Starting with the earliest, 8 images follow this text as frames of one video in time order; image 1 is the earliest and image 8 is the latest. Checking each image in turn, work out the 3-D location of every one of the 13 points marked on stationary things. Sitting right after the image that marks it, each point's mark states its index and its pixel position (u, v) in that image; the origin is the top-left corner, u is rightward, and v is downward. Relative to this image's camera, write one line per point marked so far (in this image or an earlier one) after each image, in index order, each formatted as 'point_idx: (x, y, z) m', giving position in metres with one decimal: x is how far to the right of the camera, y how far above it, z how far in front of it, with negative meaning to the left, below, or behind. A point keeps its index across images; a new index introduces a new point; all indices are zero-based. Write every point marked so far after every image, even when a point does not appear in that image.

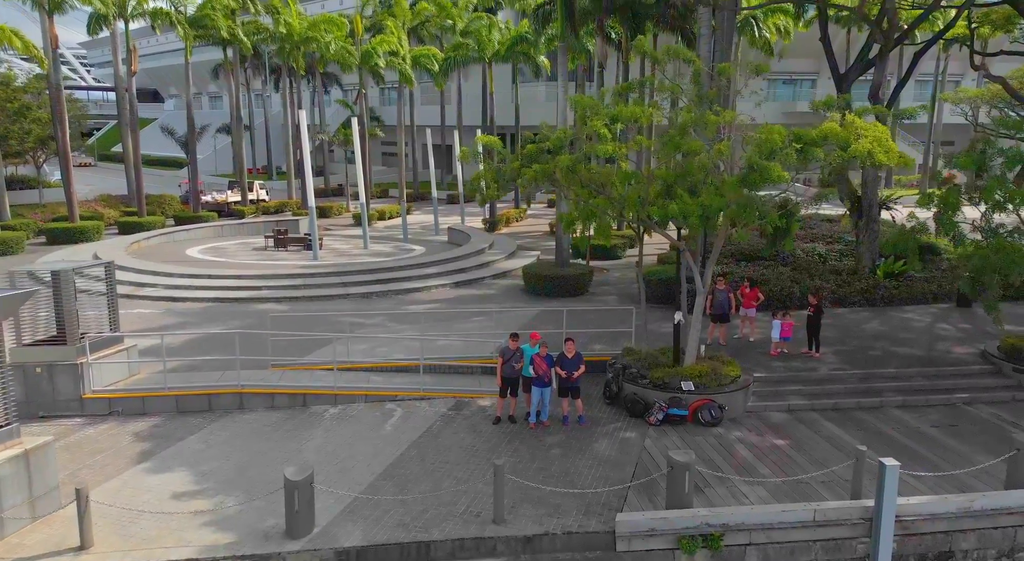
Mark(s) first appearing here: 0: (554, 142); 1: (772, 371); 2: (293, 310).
0: (+0.6, +2.0, +11.5) m
1: (+4.8, -1.7, +13.7) m
2: (-5.2, -0.7, +17.9) m
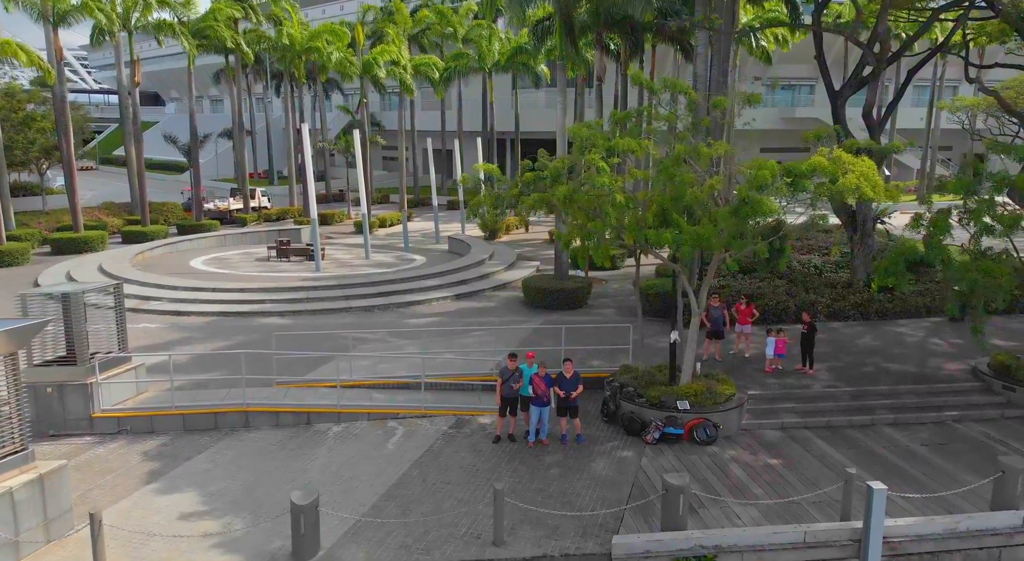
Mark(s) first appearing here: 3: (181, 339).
0: (+0.6, +1.6, +11.8) m
1: (+4.8, -2.0, +13.9) m
2: (-5.2, -1.1, +18.2) m
3: (-7.6, -1.4, +17.0) m
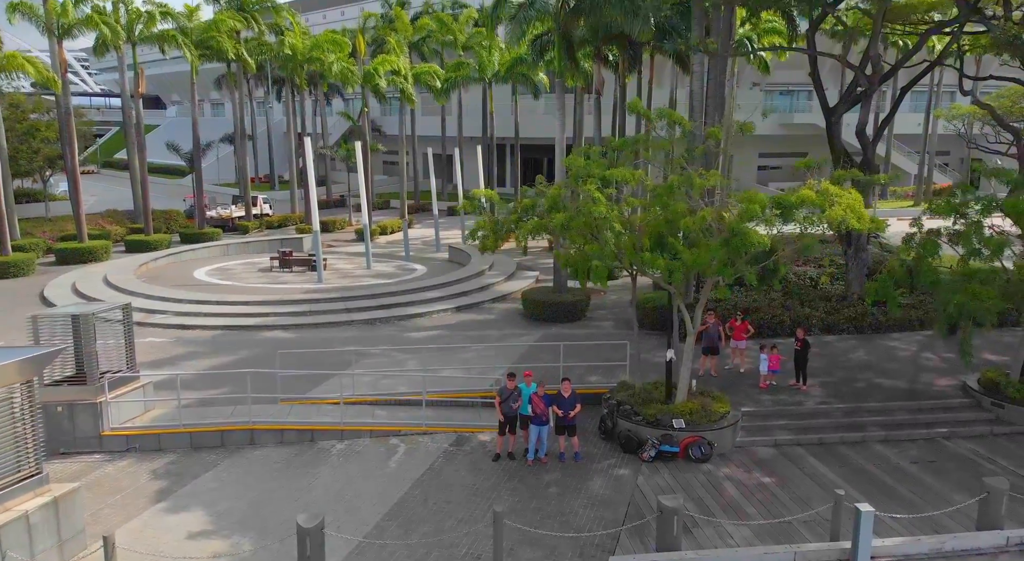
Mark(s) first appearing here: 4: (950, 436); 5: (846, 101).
0: (+0.6, +1.3, +12.1) m
1: (+4.7, -2.4, +14.2) m
2: (-5.2, -1.5, +18.5) m
3: (-7.6, -1.7, +17.3) m
4: (+8.0, -2.9, +13.7) m
5: (+8.6, +4.6, +19.2) m
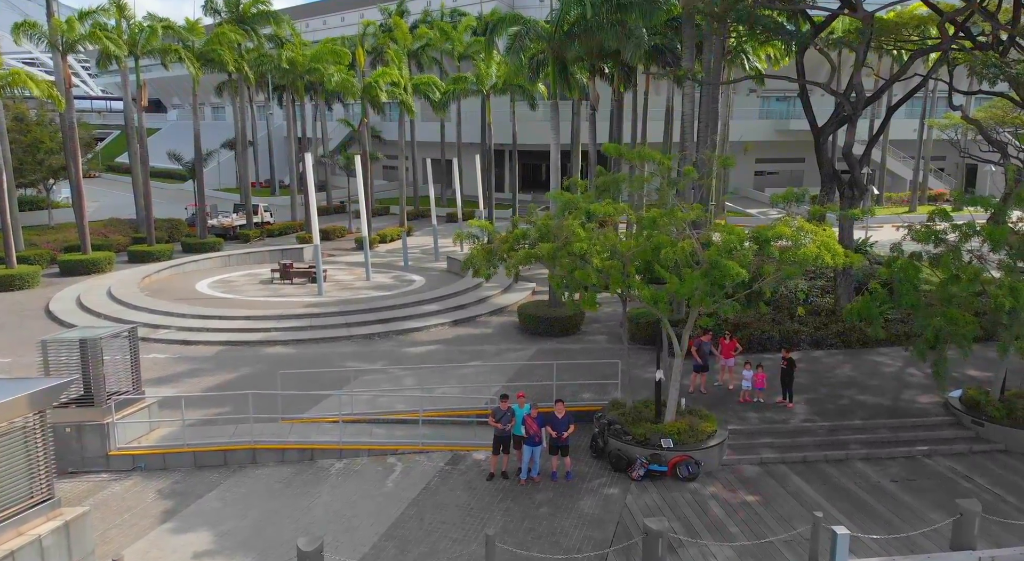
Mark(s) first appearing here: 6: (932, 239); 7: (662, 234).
0: (+0.5, +0.8, +12.5) m
1: (+4.6, -2.8, +14.7) m
2: (-5.4, -1.9, +18.9) m
3: (-7.7, -2.2, +17.8) m
4: (+7.9, -3.3, +14.1) m
5: (+8.5, +4.2, +19.6) m
6: (+8.0, +0.8, +14.2) m
7: (+2.3, +0.7, +11.5) m
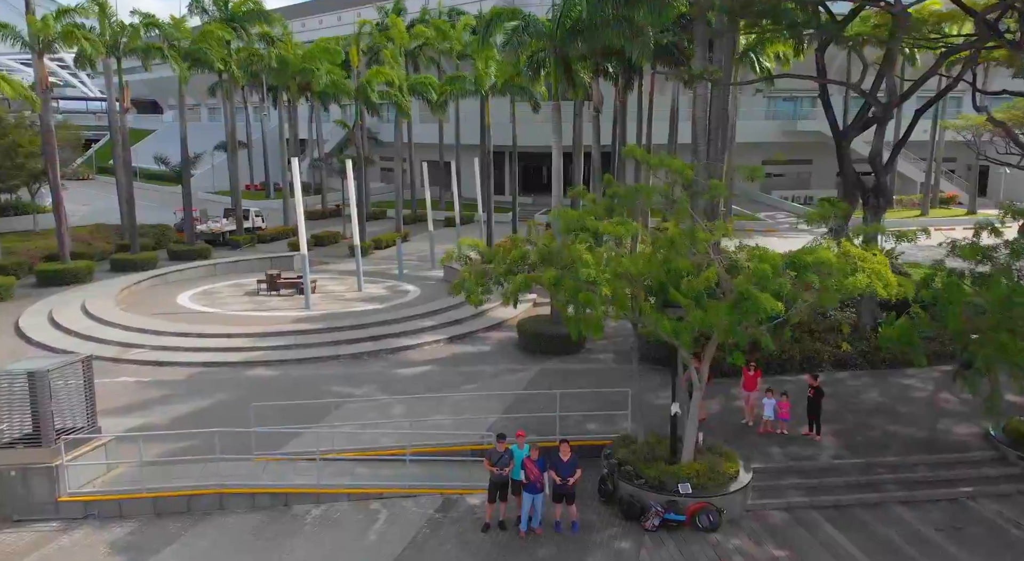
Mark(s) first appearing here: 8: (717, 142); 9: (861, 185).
0: (+0.4, +0.4, +11.1) m
1: (+4.6, -3.2, +13.2) m
2: (-5.4, -2.3, +17.5) m
3: (-7.7, -2.6, +16.3) m
4: (+7.9, -3.7, +12.6) m
5: (+8.4, +3.8, +18.2) m
6: (+8.0, +0.4, +12.8) m
7: (+2.3, +0.3, +10.0) m
8: (+5.2, +3.5, +18.9) m
9: (+8.8, +2.4, +18.9) m
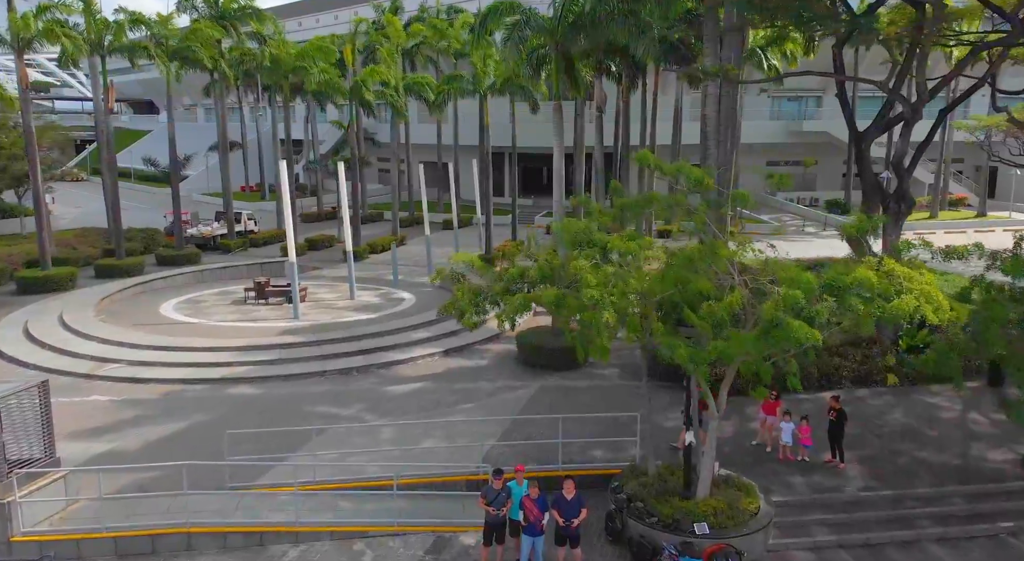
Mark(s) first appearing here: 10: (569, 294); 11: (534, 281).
0: (+0.4, +0.2, +10.0) m
1: (+4.6, -3.4, +12.1) m
2: (-5.4, -2.5, +16.4) m
3: (-7.7, -2.8, +15.2) m
4: (+7.8, -3.9, +11.5) m
5: (+8.4, +3.6, +17.1) m
6: (+7.9, +0.1, +11.7) m
7: (+2.2, 0.0, +8.9) m
8: (+5.2, +3.3, +17.8) m
9: (+8.8, +2.1, +17.8) m
10: (+0.7, -0.1, +9.5) m
11: (+0.3, 0.0, +10.1) m
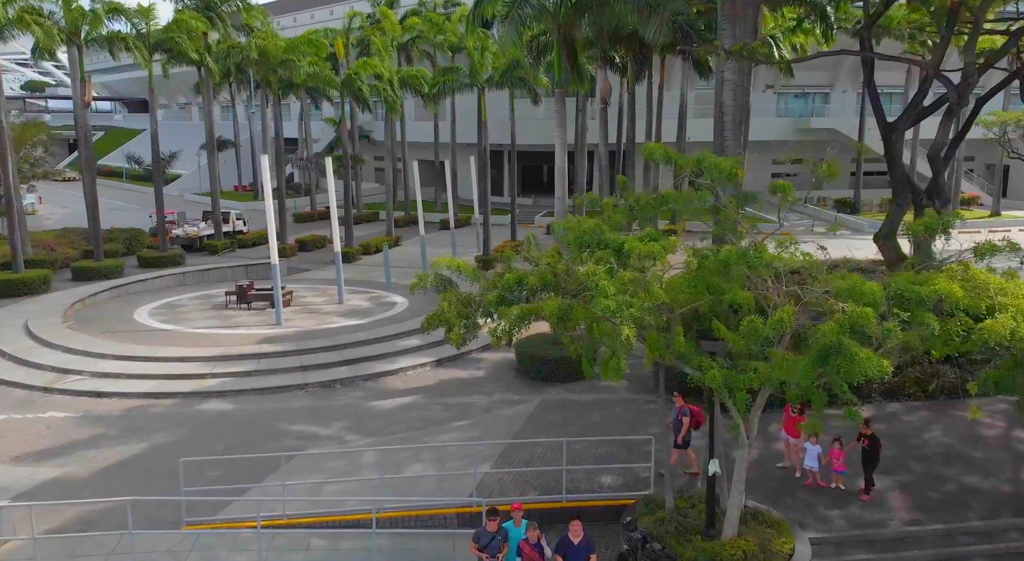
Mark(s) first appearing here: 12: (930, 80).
0: (+0.4, +0.1, +8.5) m
1: (+4.5, -3.5, +10.6) m
2: (-5.5, -2.6, +14.9) m
3: (-7.8, -2.9, +13.7) m
4: (+7.8, -4.0, +10.1) m
5: (+8.4, +3.5, +15.6) m
6: (+7.9, +0.1, +10.2) m
7: (+2.2, 0.0, +7.4) m
8: (+5.1, +3.2, +16.3) m
9: (+8.8, +2.1, +16.3) m
10: (+0.7, -0.2, +8.0) m
11: (+0.3, -0.1, +8.6) m
12: (+9.0, +4.3, +16.1) m
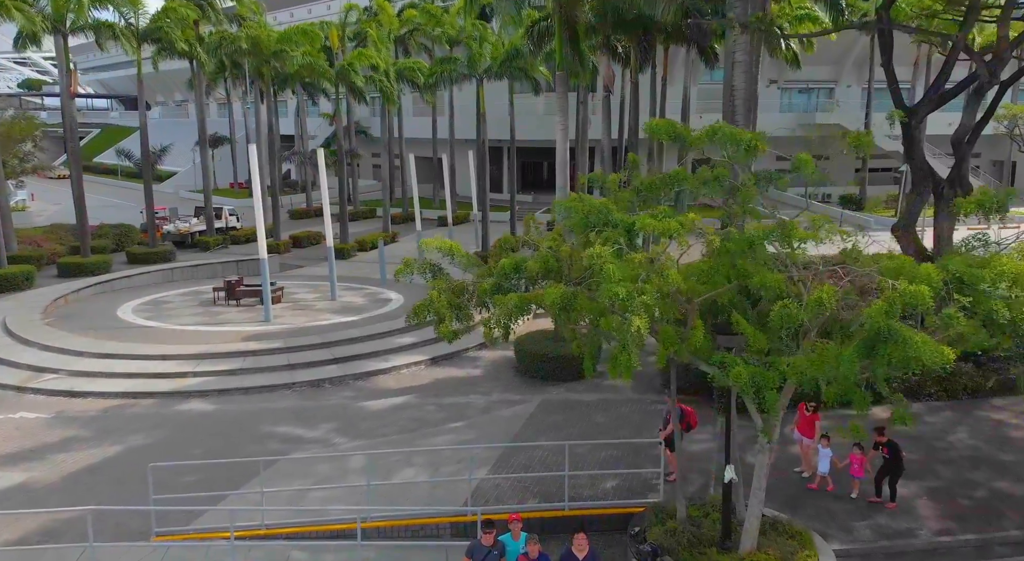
0: (+0.3, +0.2, +7.6) m
1: (+4.5, -3.4, +9.8) m
2: (-5.5, -2.5, +14.1) m
3: (-7.8, -2.8, +12.9) m
4: (+7.8, -3.9, +9.2) m
5: (+8.3, +3.6, +14.8) m
6: (+7.9, +0.2, +9.3) m
7: (+2.2, +0.1, +6.6) m
8: (+5.1, +3.3, +15.5) m
9: (+8.7, +2.2, +15.5) m
10: (+0.7, -0.1, +7.1) m
11: (+0.2, +0.1, +7.8) m
12: (+9.0, +4.5, +15.3) m
